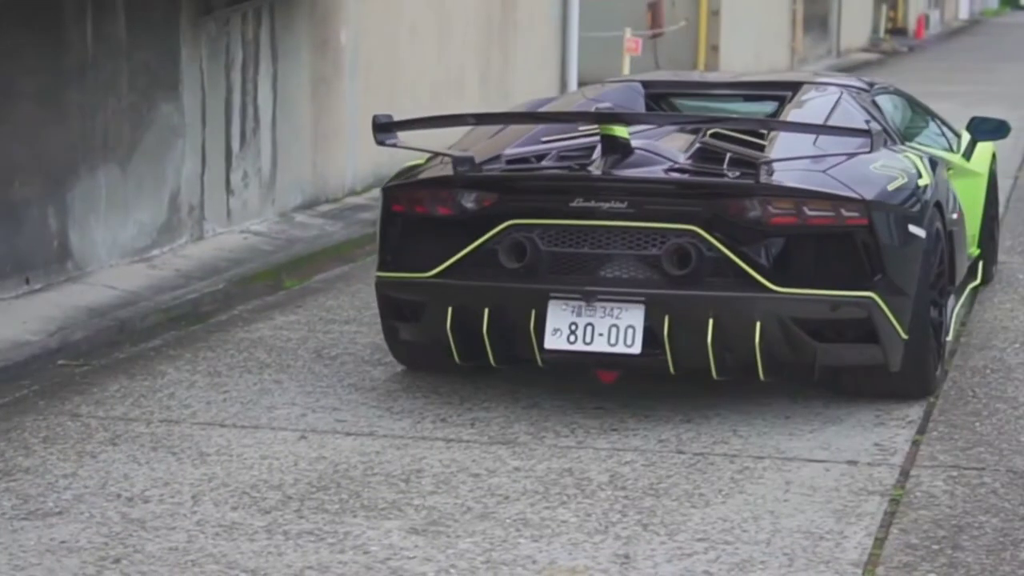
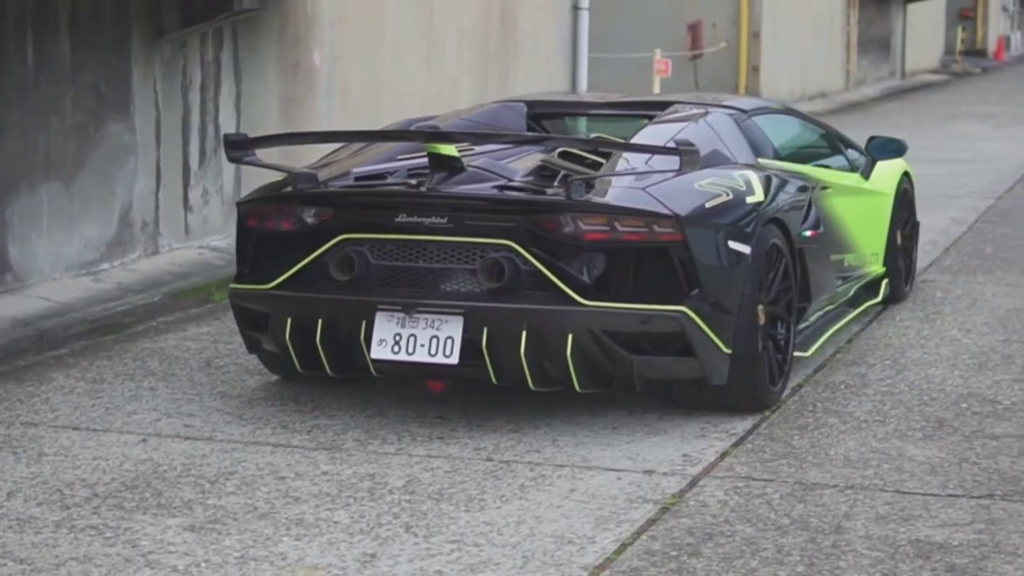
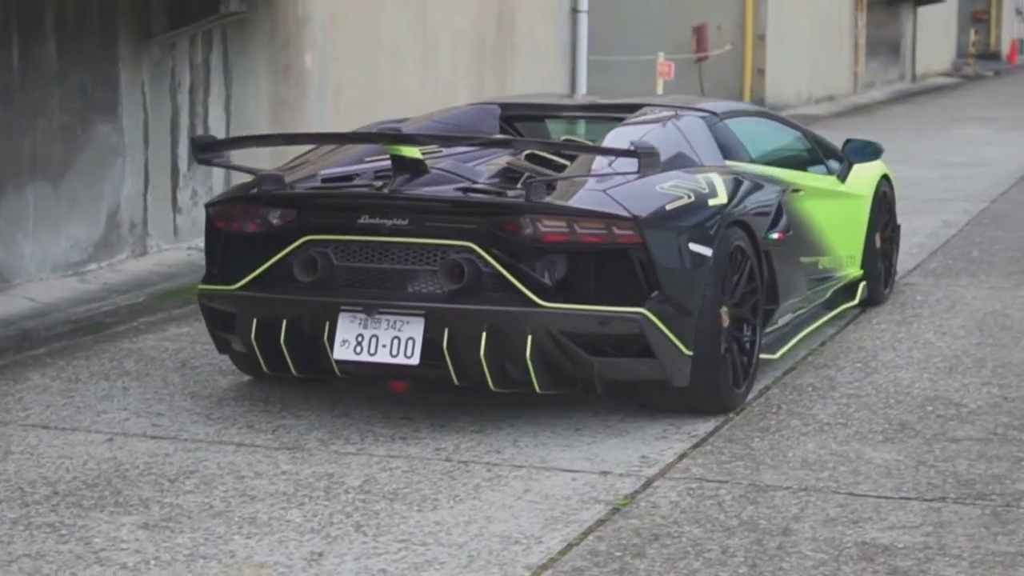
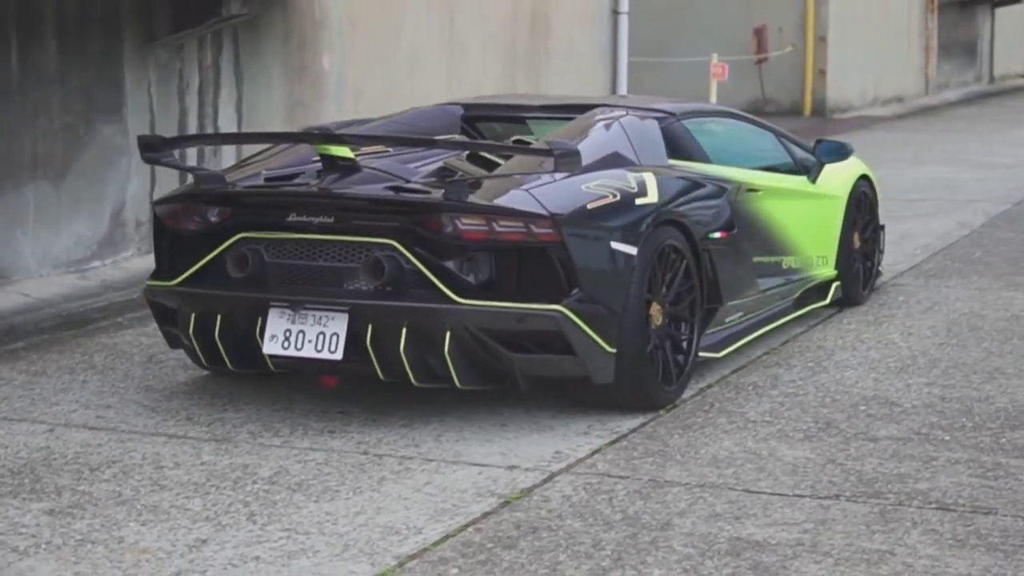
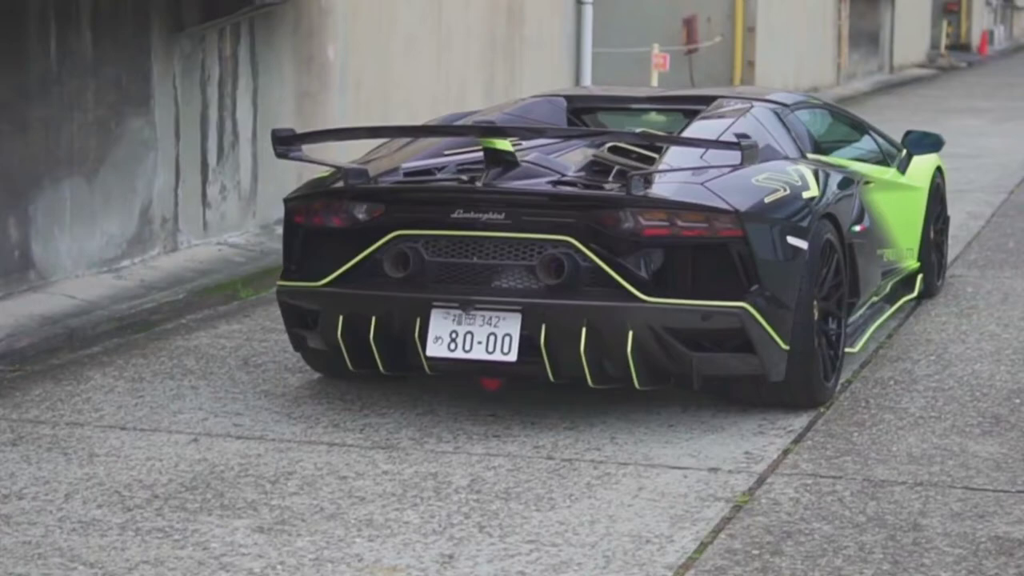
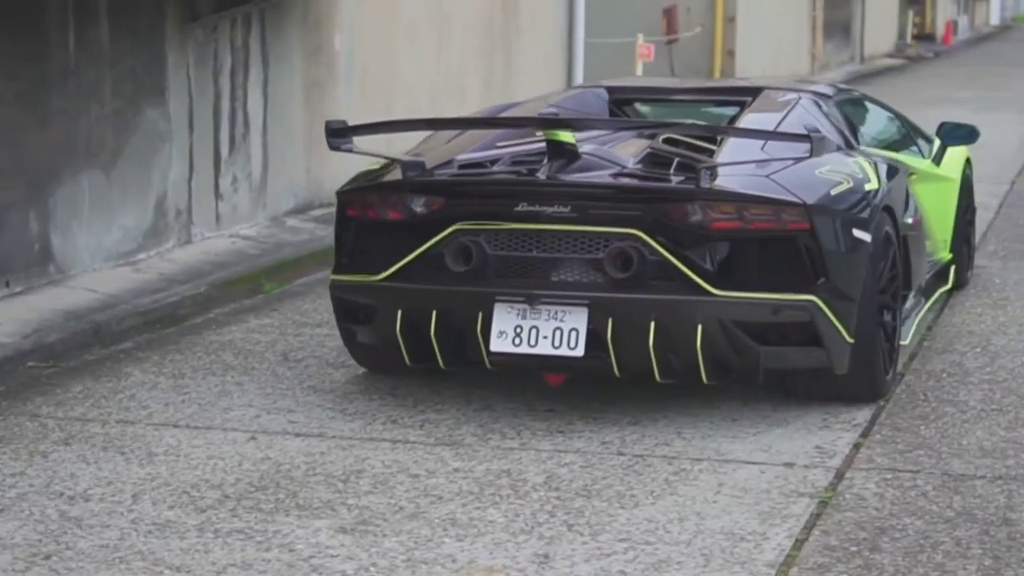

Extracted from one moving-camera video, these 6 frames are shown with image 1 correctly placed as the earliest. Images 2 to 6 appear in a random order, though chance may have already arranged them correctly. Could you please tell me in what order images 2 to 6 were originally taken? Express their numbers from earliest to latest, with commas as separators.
6, 5, 2, 3, 4
